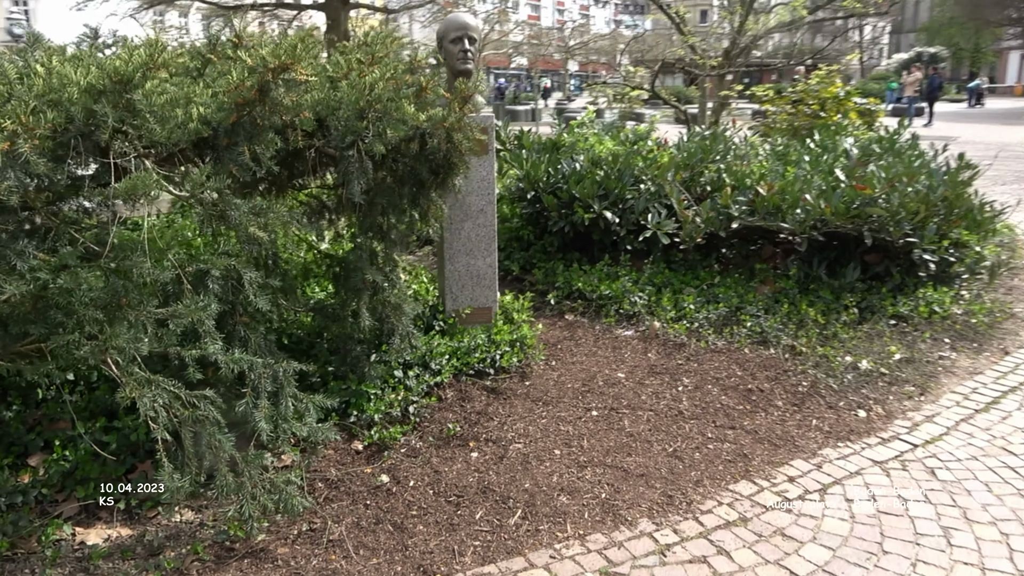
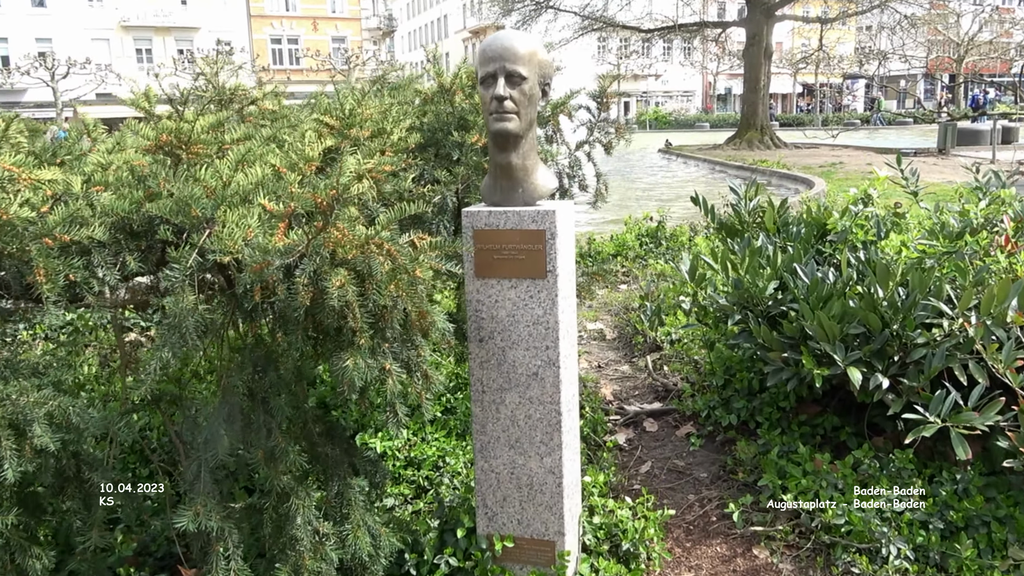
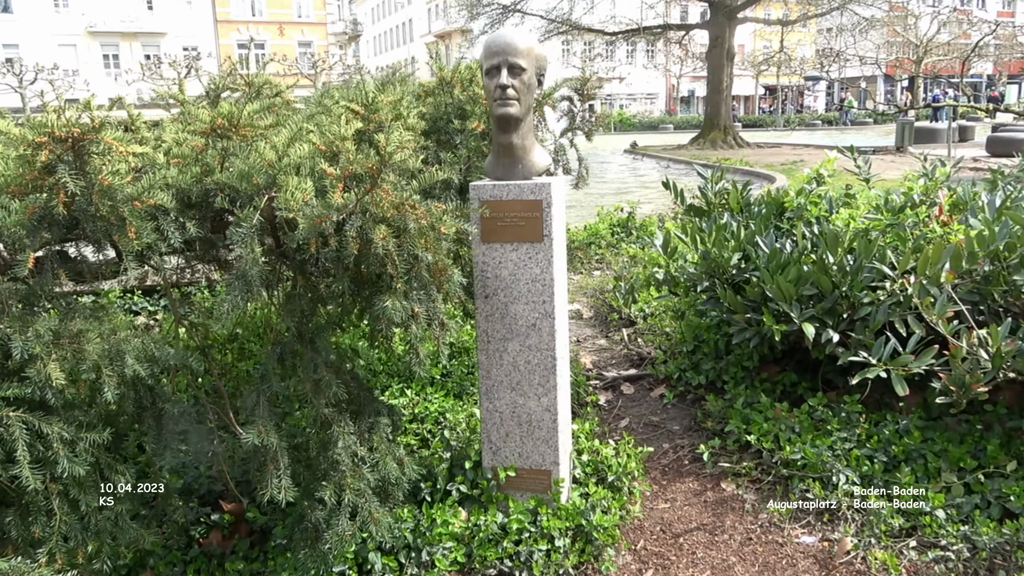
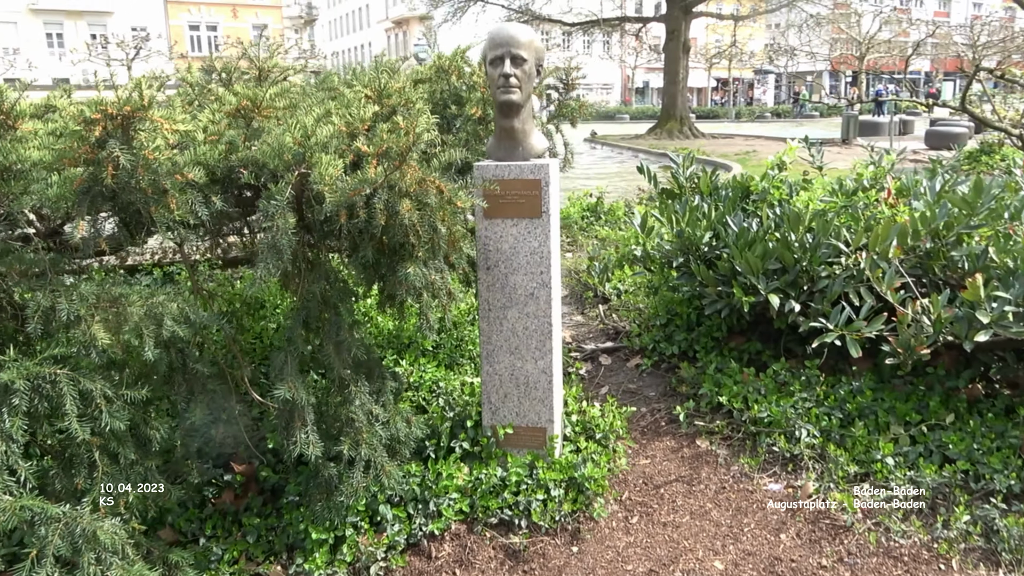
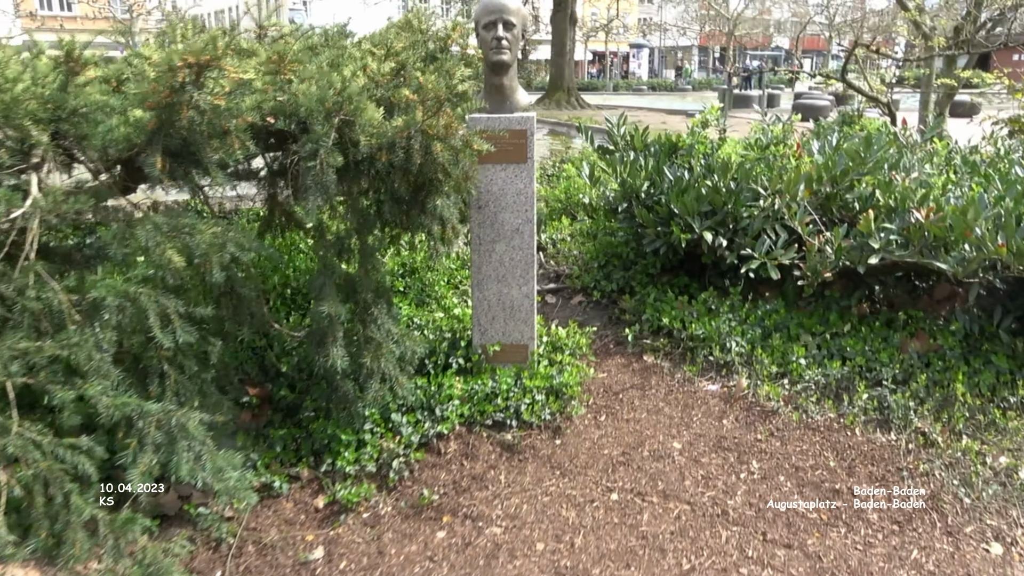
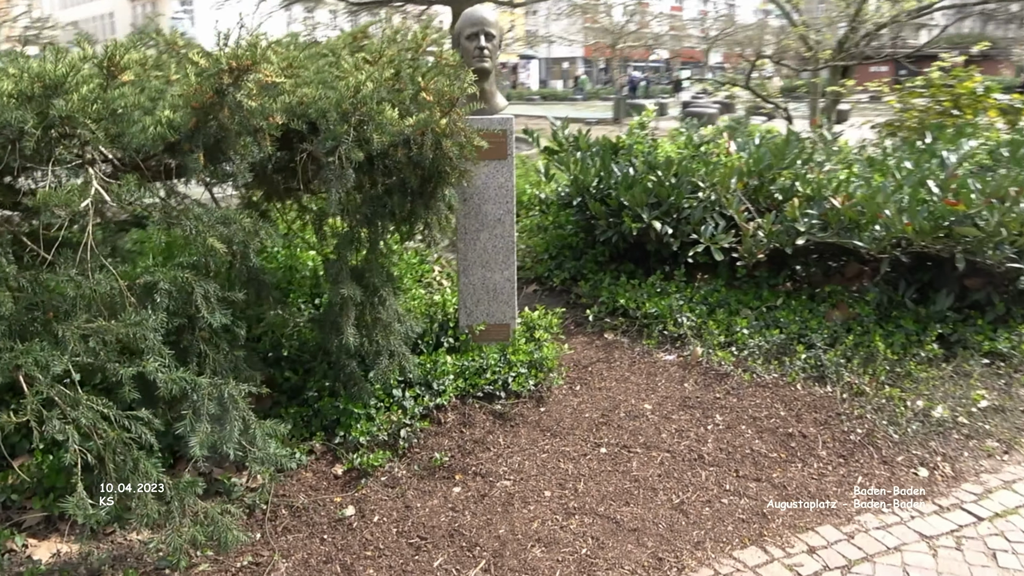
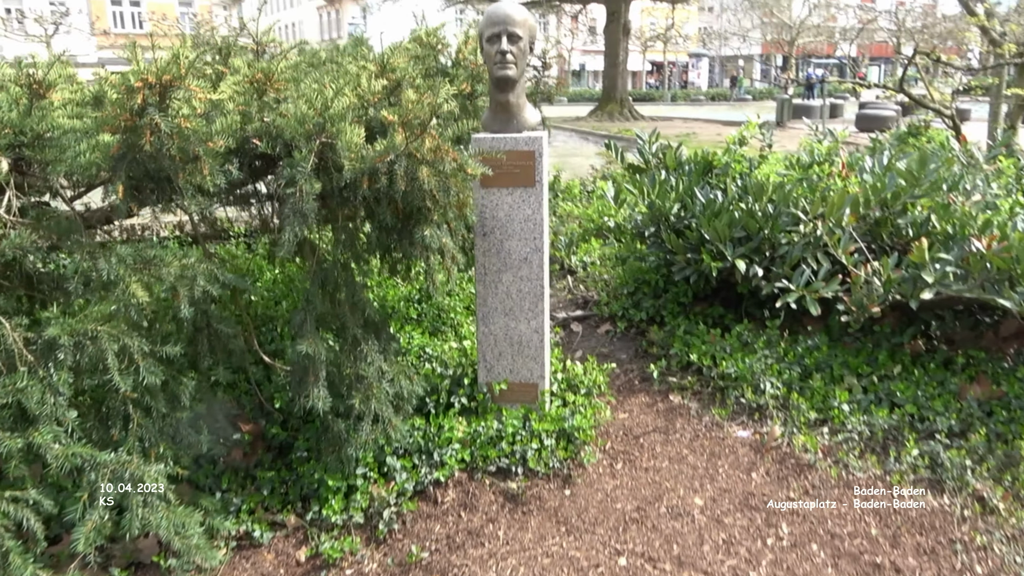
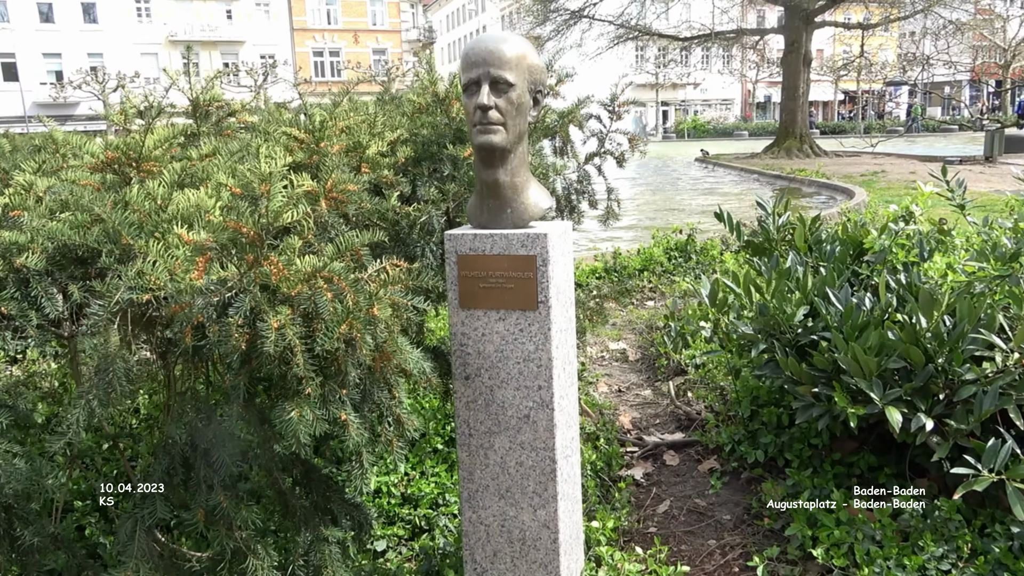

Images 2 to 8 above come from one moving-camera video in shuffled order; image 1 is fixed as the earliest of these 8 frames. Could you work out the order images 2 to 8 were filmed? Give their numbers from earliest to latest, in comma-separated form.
6, 5, 7, 4, 3, 2, 8
